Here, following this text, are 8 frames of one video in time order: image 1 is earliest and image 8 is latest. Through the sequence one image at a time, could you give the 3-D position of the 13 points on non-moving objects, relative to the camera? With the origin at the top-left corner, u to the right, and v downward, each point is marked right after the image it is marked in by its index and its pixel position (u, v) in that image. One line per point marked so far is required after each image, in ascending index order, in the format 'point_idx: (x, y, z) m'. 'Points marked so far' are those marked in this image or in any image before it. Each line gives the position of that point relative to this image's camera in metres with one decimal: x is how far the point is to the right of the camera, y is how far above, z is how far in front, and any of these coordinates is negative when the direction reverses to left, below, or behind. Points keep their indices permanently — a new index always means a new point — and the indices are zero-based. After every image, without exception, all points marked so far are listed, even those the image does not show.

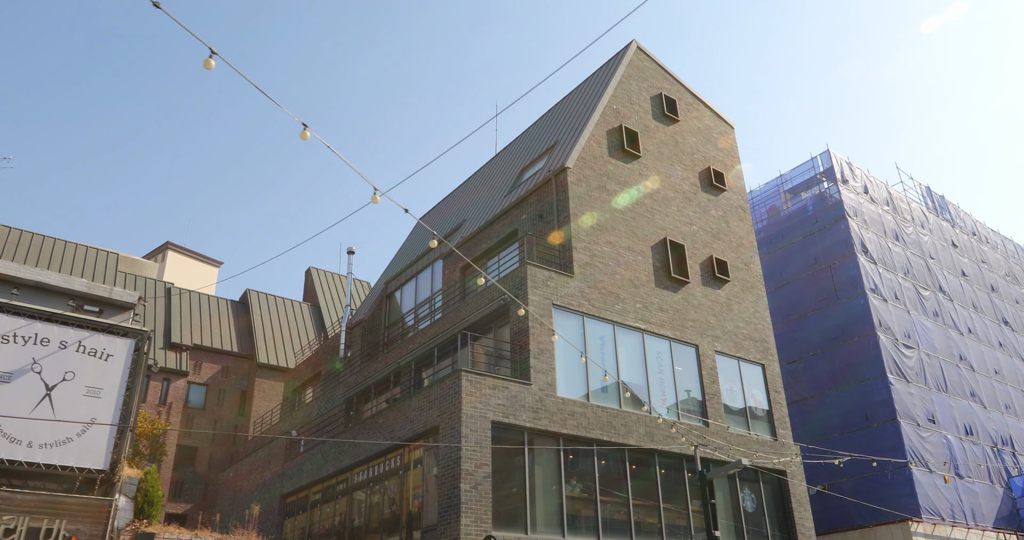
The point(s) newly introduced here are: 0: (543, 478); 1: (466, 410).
0: (+0.8, -5.1, +18.7) m
1: (-1.1, -3.3, +18.0) m
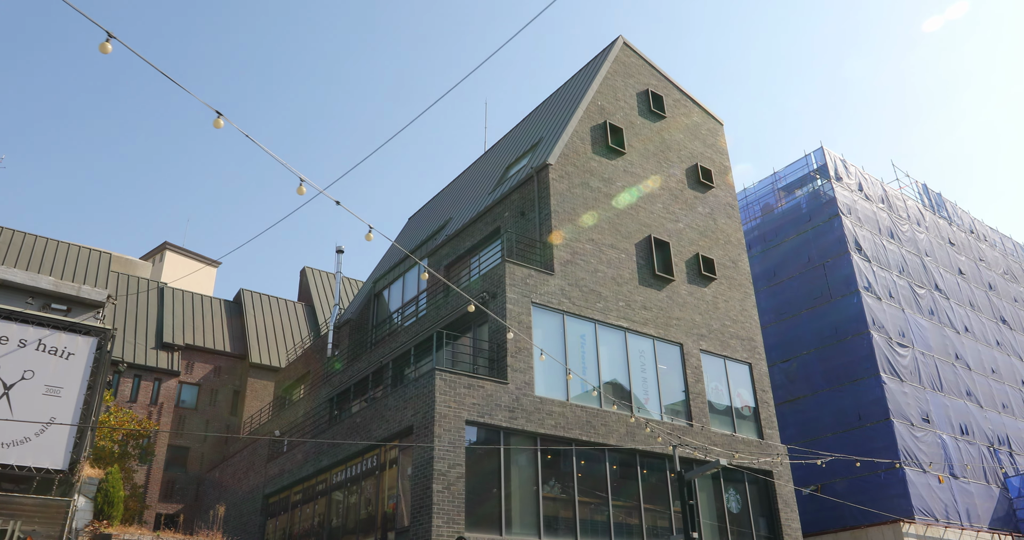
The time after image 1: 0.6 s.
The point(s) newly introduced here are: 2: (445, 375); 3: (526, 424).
0: (+0.2, -5.0, +18.5) m
1: (-1.7, -3.2, +17.7) m
2: (-1.6, -2.5, +18.1) m
3: (+0.3, -3.8, +19.0) m
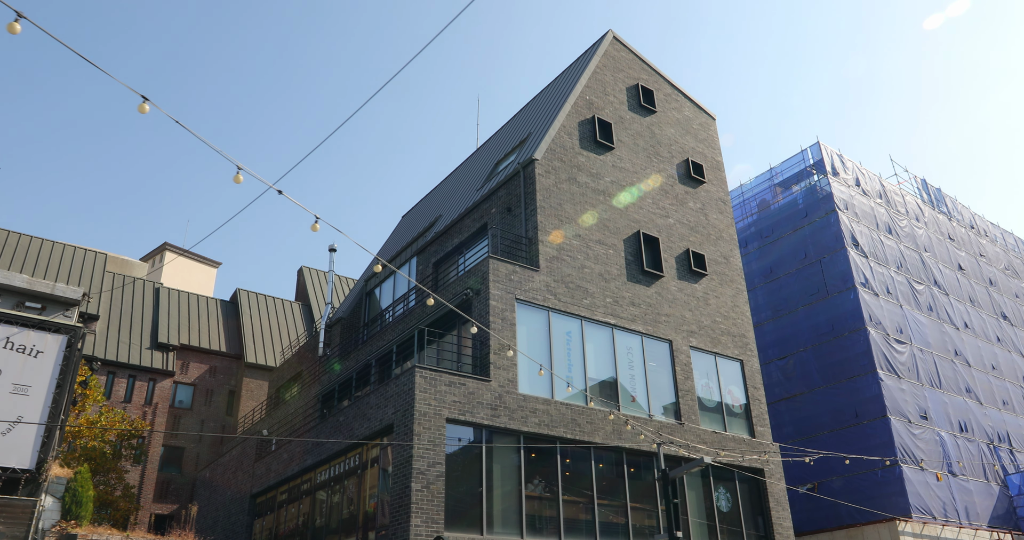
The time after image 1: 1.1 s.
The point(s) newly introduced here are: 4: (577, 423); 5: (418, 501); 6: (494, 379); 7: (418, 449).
0: (-0.2, -4.9, +18.2) m
1: (-2.1, -3.1, +17.5) m
2: (-2.0, -2.4, +17.9) m
3: (-0.1, -3.7, +18.7) m
4: (+1.7, -4.0, +20.0) m
5: (-2.0, -5.0, +16.5) m
6: (-0.4, -2.7, +18.9) m
7: (-2.1, -4.0, +17.0) m
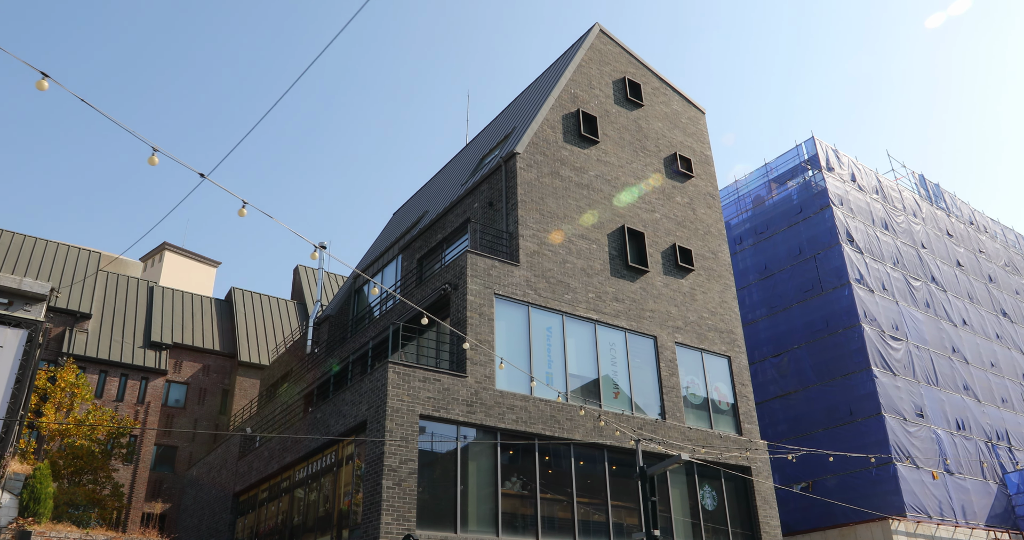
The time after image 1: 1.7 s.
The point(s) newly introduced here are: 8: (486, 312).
0: (-0.8, -4.8, +17.9) m
1: (-2.7, -3.0, +17.2) m
2: (-2.6, -2.2, +17.6) m
3: (-0.7, -3.5, +18.4) m
4: (+1.1, -3.8, +19.7) m
5: (-2.6, -4.8, +16.2) m
6: (-1.0, -2.5, +18.6) m
7: (-2.7, -3.8, +16.7) m
8: (-0.7, -1.1, +19.8) m
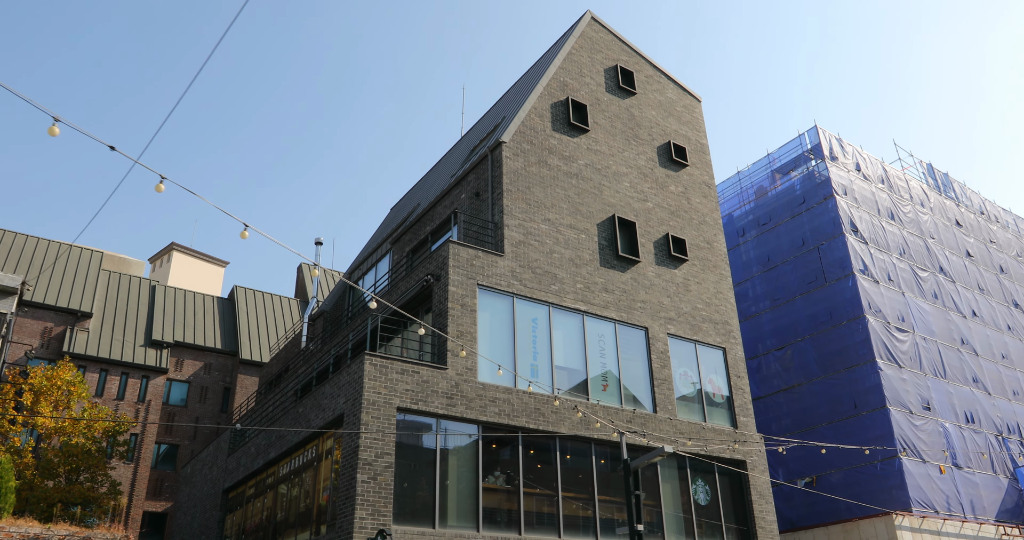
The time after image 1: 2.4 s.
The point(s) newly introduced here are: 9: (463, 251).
0: (-1.2, -4.5, +17.5) m
1: (-3.2, -2.8, +16.8) m
2: (-3.1, -2.0, +17.2) m
3: (-1.1, -3.3, +18.0) m
4: (+0.7, -3.6, +19.2) m
5: (-3.1, -4.6, +15.9) m
6: (-1.4, -2.3, +18.2) m
7: (-3.1, -3.6, +16.4) m
8: (-1.1, -0.8, +19.4) m
9: (-1.3, +0.5, +19.9) m
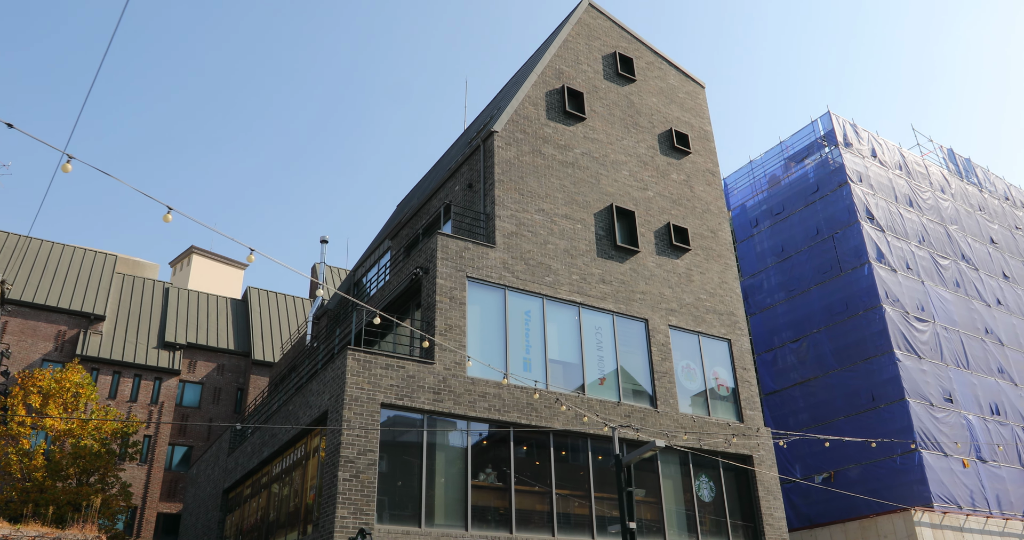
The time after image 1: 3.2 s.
0: (-1.5, -4.4, +17.0) m
1: (-3.4, -2.6, +16.4) m
2: (-3.3, -1.8, +16.8) m
3: (-1.3, -3.1, +17.5) m
4: (+0.5, -3.3, +18.7) m
5: (-3.4, -4.5, +15.5) m
6: (-1.7, -2.1, +17.7) m
7: (-3.4, -3.5, +15.9) m
8: (-1.3, -0.7, +18.9) m
9: (-1.5, +0.7, +19.4) m
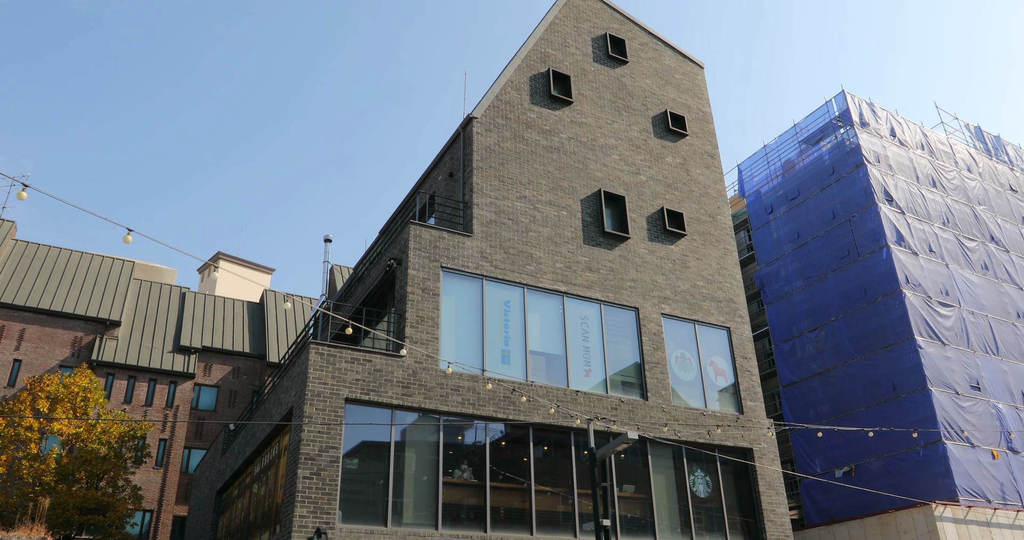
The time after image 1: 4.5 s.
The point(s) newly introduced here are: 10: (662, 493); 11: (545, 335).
0: (-2.1, -4.1, +16.4) m
1: (-4.1, -2.4, +15.8) m
2: (-4.0, -1.6, +16.2) m
3: (-1.9, -2.9, +16.9) m
4: (0.0, -3.0, +17.9) m
5: (-4.0, -4.3, +14.9) m
6: (-2.3, -1.9, +17.1) m
7: (-4.1, -3.3, +15.4) m
8: (-1.9, -0.4, +18.2) m
9: (-2.1, +0.9, +18.8) m
10: (+3.7, -5.5, +19.3) m
11: (+0.9, -1.6, +19.3) m
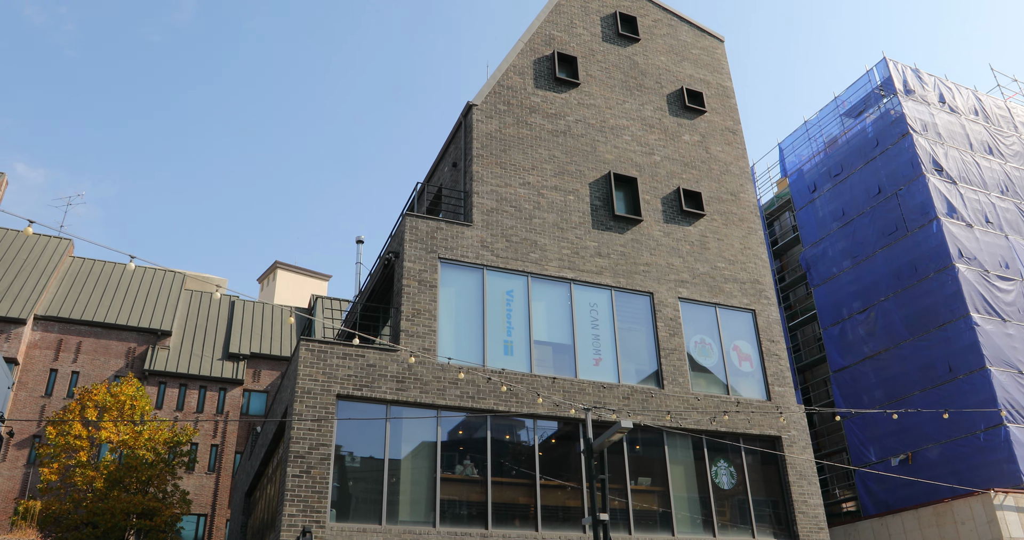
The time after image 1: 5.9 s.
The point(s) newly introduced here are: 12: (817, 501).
0: (-2.1, -3.9, +15.9) m
1: (-4.2, -2.3, +15.6) m
2: (-4.1, -1.5, +16.0) m
3: (-2.0, -2.7, +16.4) m
4: (+0.1, -2.8, +17.3) m
5: (-4.1, -4.2, +14.6) m
6: (-2.3, -1.7, +16.7) m
7: (-4.2, -3.2, +15.1) m
8: (-1.9, -0.2, +17.8) m
9: (-2.1, +1.1, +18.3) m
10: (+4.0, -5.1, +18.3) m
11: (+1.0, -1.3, +18.7) m
12: (+7.6, -5.7, +19.2) m
